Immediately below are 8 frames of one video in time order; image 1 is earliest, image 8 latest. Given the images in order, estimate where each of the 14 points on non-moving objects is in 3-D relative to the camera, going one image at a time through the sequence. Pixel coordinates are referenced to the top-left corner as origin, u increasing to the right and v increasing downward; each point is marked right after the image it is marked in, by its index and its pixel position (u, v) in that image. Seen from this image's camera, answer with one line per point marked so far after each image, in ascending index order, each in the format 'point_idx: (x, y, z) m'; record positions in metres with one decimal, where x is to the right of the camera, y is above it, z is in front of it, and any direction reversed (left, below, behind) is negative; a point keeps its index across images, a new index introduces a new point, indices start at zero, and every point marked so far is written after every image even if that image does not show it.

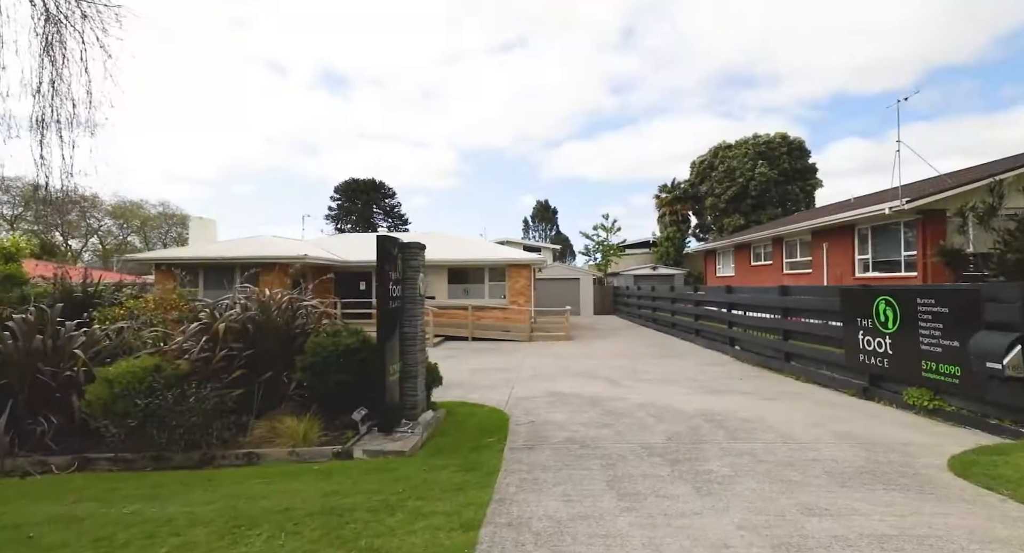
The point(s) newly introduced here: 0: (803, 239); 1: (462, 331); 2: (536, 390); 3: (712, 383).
0: (+8.6, +1.1, +15.6) m
1: (-1.2, -1.3, +12.9) m
2: (+0.3, -1.5, +6.8) m
3: (+2.6, -1.4, +6.9) m
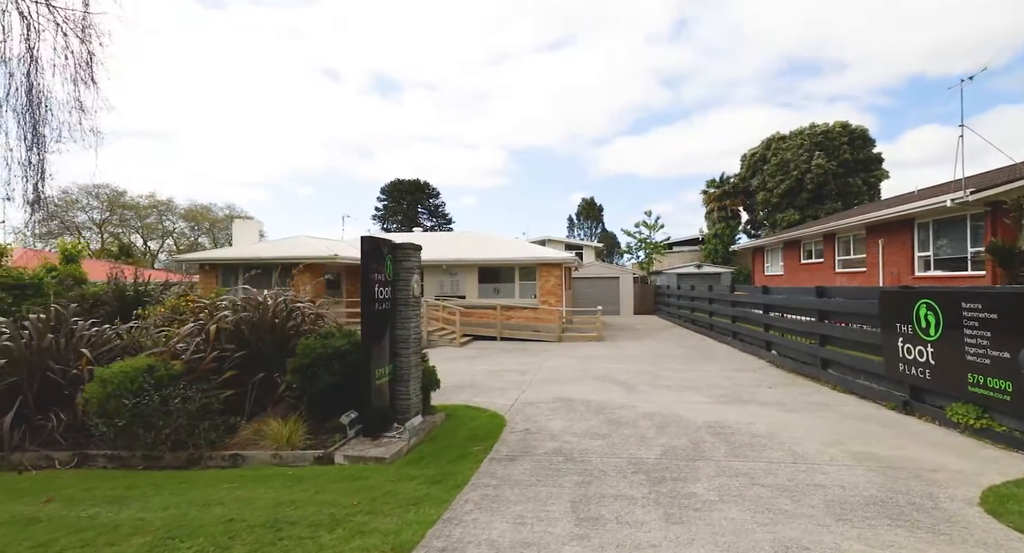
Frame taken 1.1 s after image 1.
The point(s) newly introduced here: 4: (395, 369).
0: (+9.5, +1.1, +14.6) m
1: (-0.5, -1.3, +12.8) m
2: (+0.4, -1.5, +6.6) m
3: (+2.7, -1.4, +6.4) m
4: (-1.1, -0.9, +5.0) m
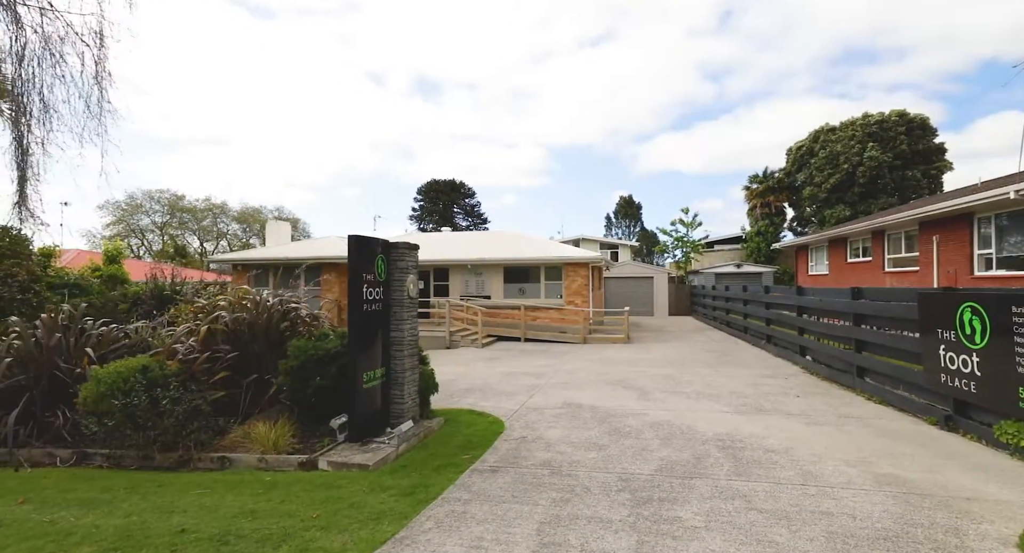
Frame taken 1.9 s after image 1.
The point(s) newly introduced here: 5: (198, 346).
0: (+10.2, +1.1, +13.6) m
1: (0.0, -1.3, +12.6) m
2: (+0.5, -1.5, +6.3) m
3: (+2.8, -1.4, +6.0) m
4: (-1.1, -0.9, +4.8) m
5: (-2.8, -0.6, +4.8) m
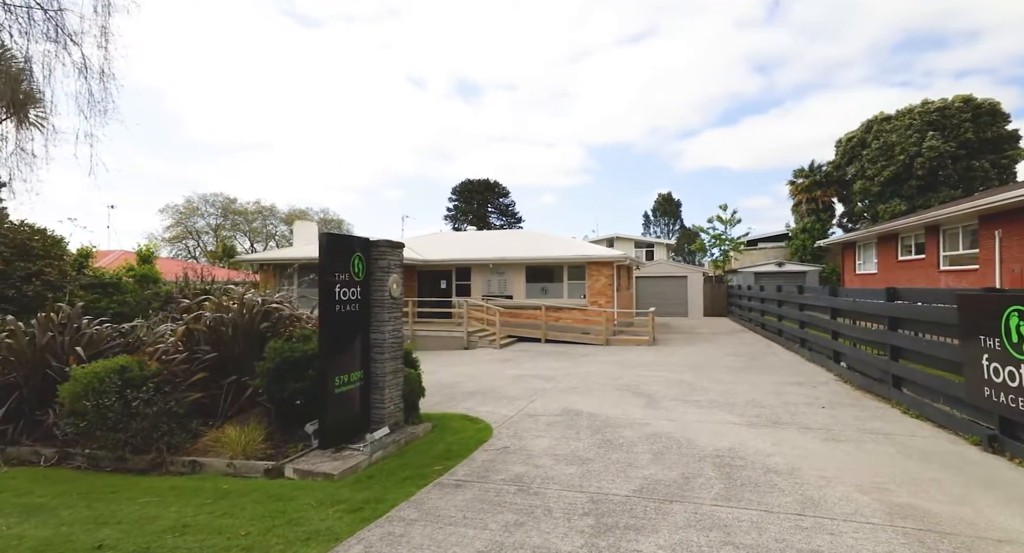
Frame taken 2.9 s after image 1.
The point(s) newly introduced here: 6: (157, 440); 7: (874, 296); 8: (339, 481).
0: (+10.7, +1.1, +12.4) m
1: (+0.5, -1.3, +12.3) m
2: (+0.5, -1.5, +6.0) m
3: (+2.7, -1.4, +5.5) m
4: (-1.3, -0.9, +4.6) m
5: (-2.9, -0.6, +4.7) m
6: (-2.8, -1.3, +4.2) m
7: (+4.4, -0.2, +6.5) m
8: (-1.2, -1.4, +3.7) m
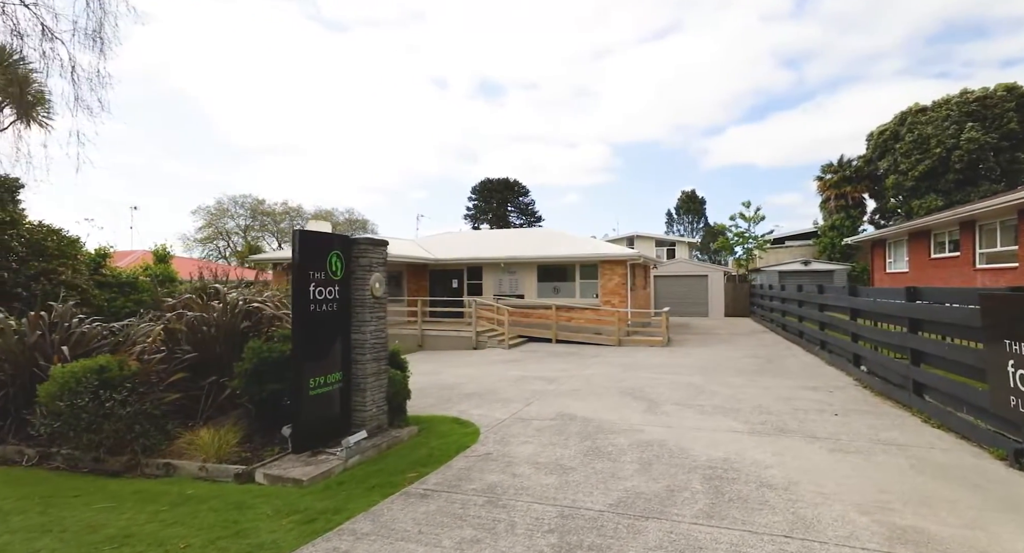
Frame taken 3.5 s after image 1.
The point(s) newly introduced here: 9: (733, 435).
0: (+10.9, +1.2, +11.7) m
1: (+0.8, -1.3, +12.0) m
2: (+0.4, -1.4, +5.7) m
3: (+2.6, -1.4, +5.2) m
4: (-1.4, -0.8, +4.5) m
5: (-3.1, -0.6, +4.6) m
6: (-2.9, -1.3, +4.1) m
7: (+4.4, -0.2, +6.0) m
8: (-1.4, -1.4, +3.6) m
9: (+1.9, -1.4, +4.6) m
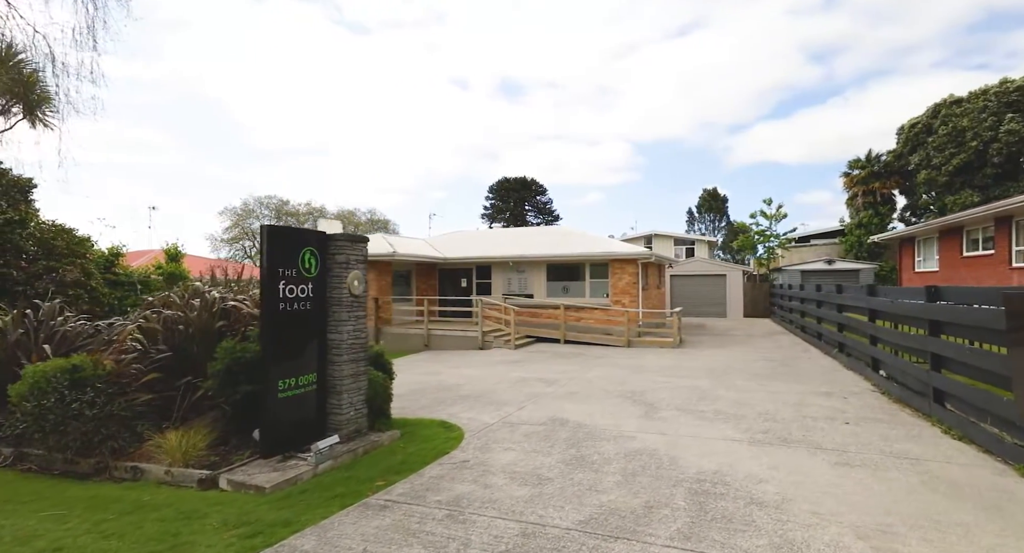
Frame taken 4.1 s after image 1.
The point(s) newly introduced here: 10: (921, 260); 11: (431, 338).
0: (+11.1, +1.2, +11.0) m
1: (+0.9, -1.2, +11.8) m
2: (+0.3, -1.4, +5.5) m
3: (+2.5, -1.4, +4.8) m
4: (-1.5, -0.8, +4.3) m
5: (-3.2, -0.6, +4.5) m
6: (-3.1, -1.2, +4.0) m
7: (+4.3, -0.2, +5.6) m
8: (-1.6, -1.4, +3.4) m
9: (+1.8, -1.3, +4.3) m
10: (+12.8, +0.5, +16.7) m
11: (-1.8, -1.4, +11.9) m
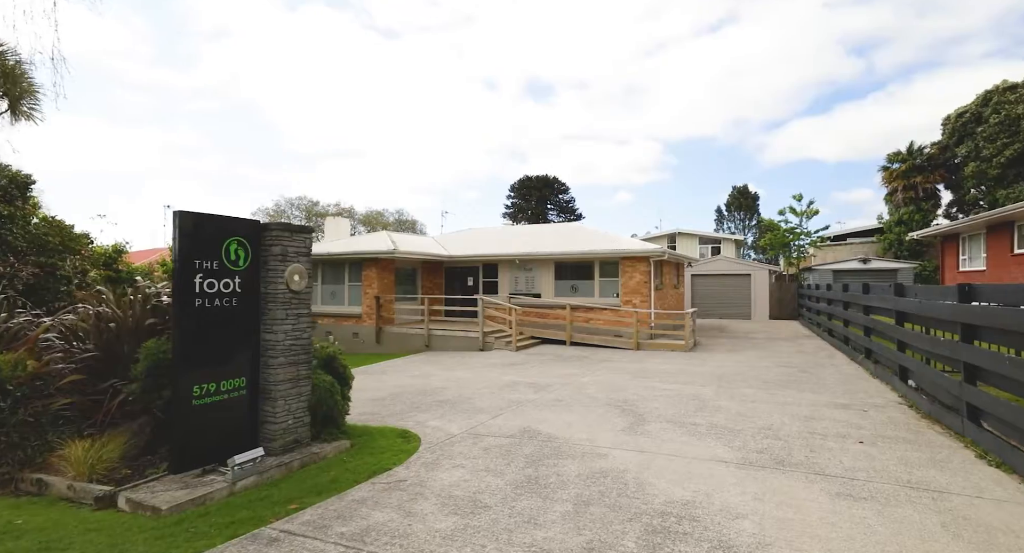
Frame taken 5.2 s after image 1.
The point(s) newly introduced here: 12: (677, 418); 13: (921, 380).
0: (+11.1, +1.2, +9.9) m
1: (+1.0, -1.2, +11.2) m
2: (0.0, -1.4, +5.0) m
3: (+2.2, -1.3, +4.2) m
4: (-1.9, -0.8, +3.9) m
5: (-3.5, -0.5, +4.2) m
6: (-3.4, -1.2, +3.6) m
7: (+4.0, -0.2, +4.9) m
8: (-2.0, -1.4, +3.0) m
9: (+1.4, -1.3, +3.7) m
10: (+13.2, +0.5, +15.4) m
11: (-1.7, -1.3, +11.5) m
12: (+1.6, -1.3, +5.1) m
13: (+4.2, -1.0, +5.4) m
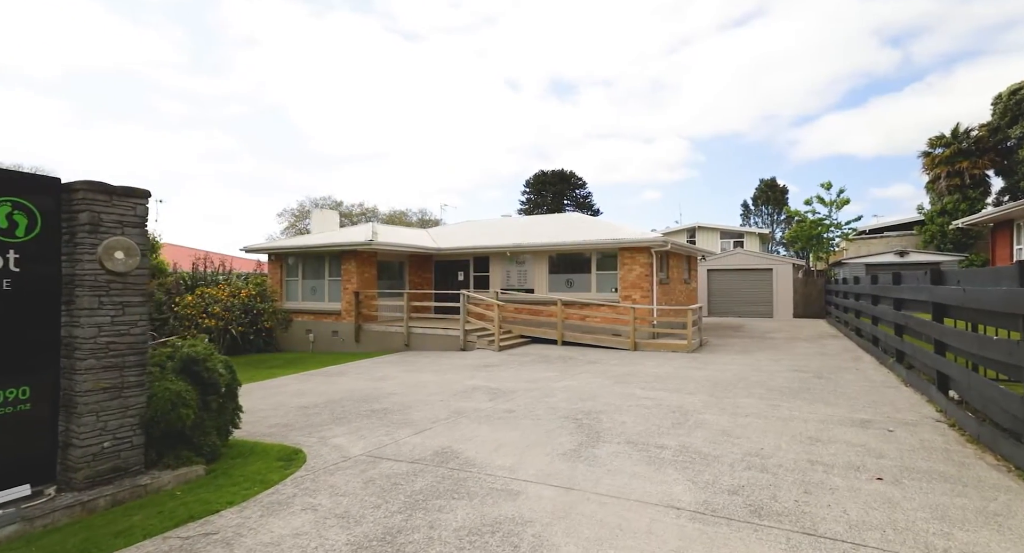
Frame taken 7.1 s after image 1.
0: (+10.7, +1.4, +8.3) m
1: (+0.7, -1.1, +10.1) m
2: (-0.6, -1.2, +4.0) m
3: (+1.5, -1.2, +3.0) m
4: (-2.5, -0.6, +3.0) m
5: (-4.2, -0.4, +3.4) m
6: (-4.1, -1.1, +2.8) m
7: (+3.4, 0.0, +3.7) m
8: (-2.7, -1.2, +2.1) m
9: (+0.7, -1.2, +2.6) m
10: (+13.1, +0.7, +13.7) m
11: (-2.0, -1.2, +10.5) m
12: (+1.0, -1.2, +4.0) m
13: (+3.6, -0.9, +4.2) m
